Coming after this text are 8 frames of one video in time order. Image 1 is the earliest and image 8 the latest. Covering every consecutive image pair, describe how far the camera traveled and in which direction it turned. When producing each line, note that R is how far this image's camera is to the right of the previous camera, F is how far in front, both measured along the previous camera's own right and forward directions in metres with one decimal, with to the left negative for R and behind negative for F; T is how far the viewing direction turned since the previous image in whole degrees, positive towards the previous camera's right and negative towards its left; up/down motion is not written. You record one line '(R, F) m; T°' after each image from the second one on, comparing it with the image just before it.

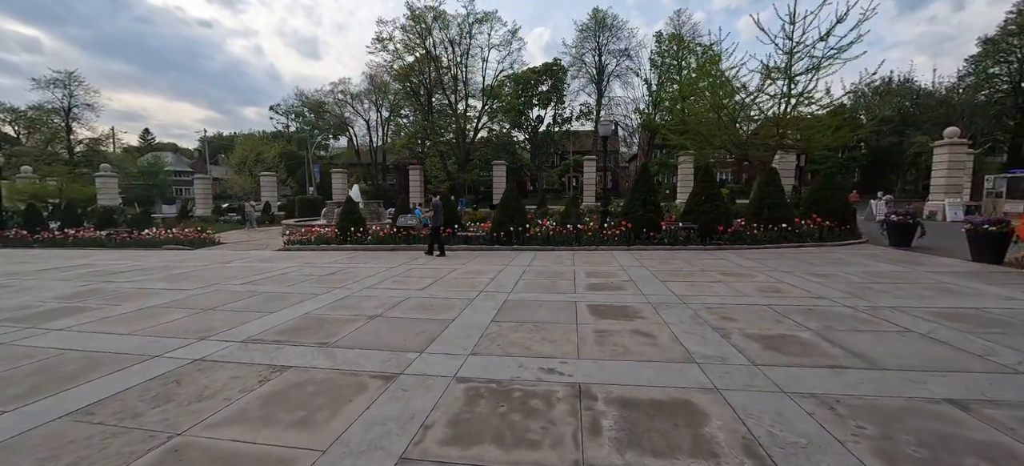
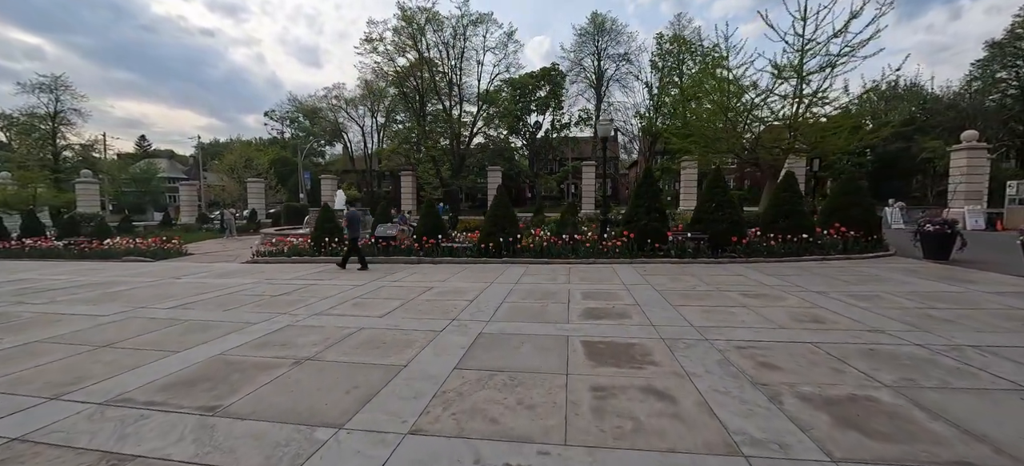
(+0.3, +1.2) m; 0°
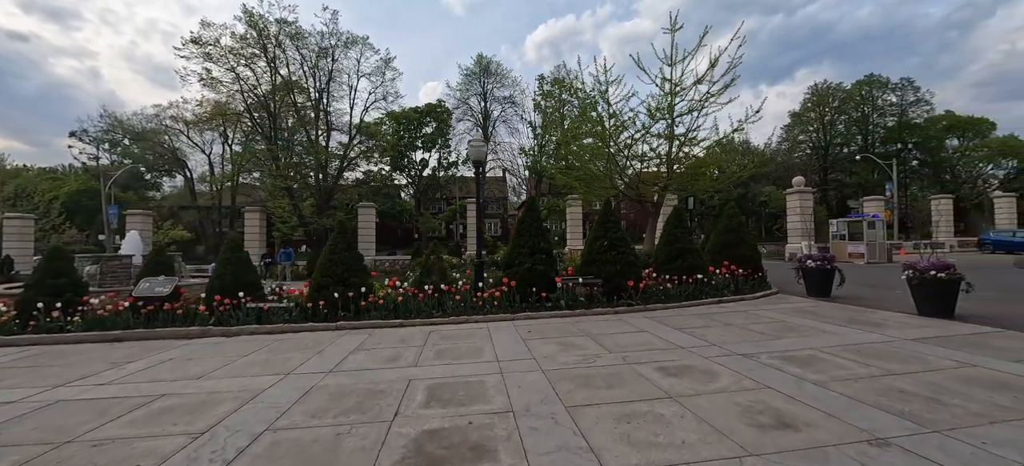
(+1.1, +2.5) m; +16°
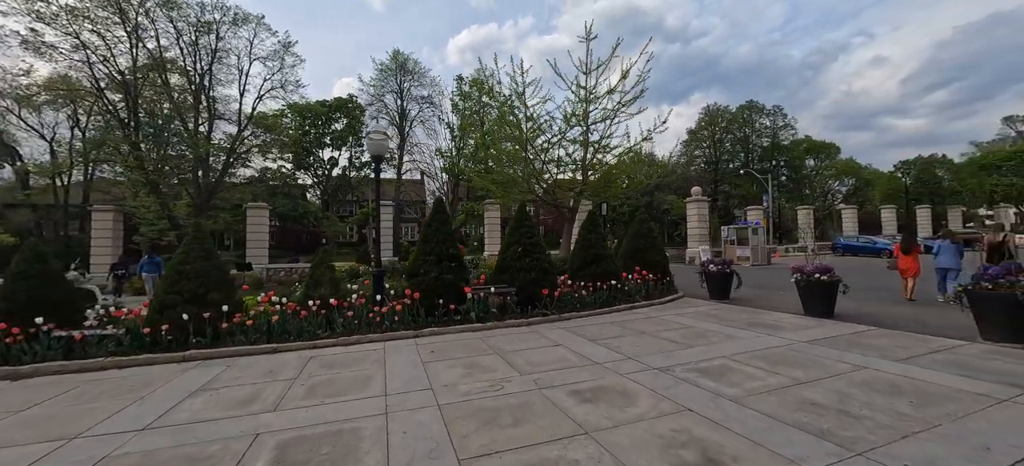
(+0.3, +0.7) m; +12°
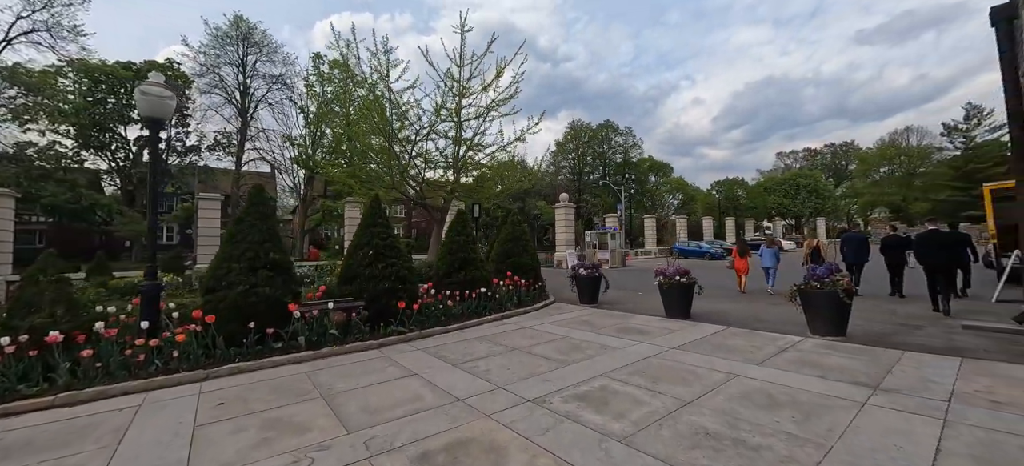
(+0.4, +1.0) m; +19°
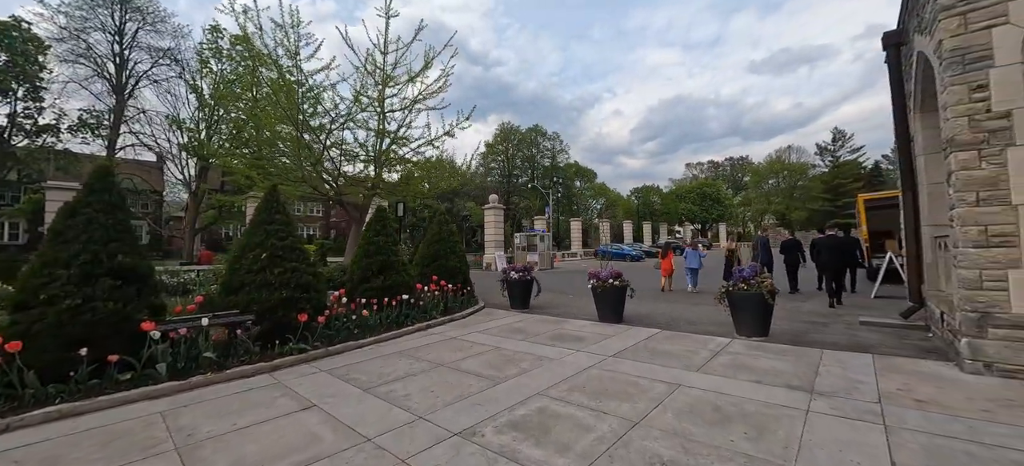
(0.0, +0.5) m; +11°
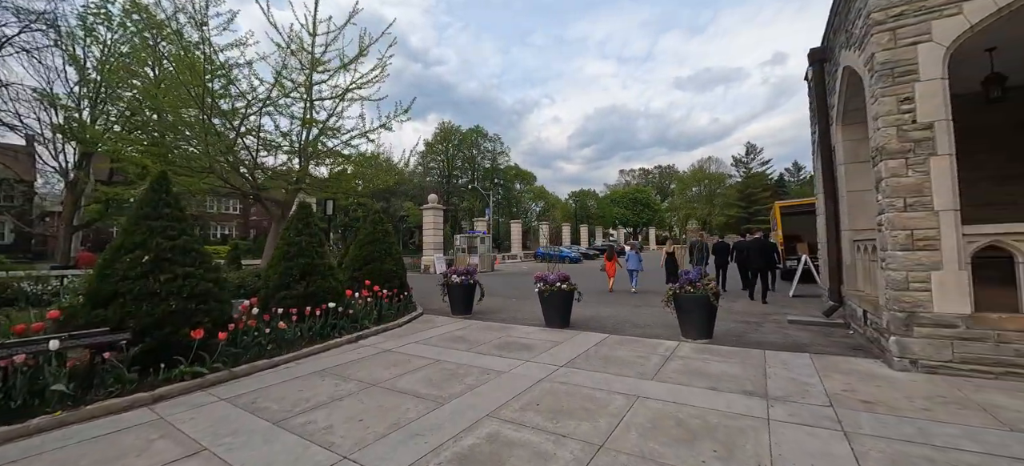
(-0.1, +0.4) m; +9°
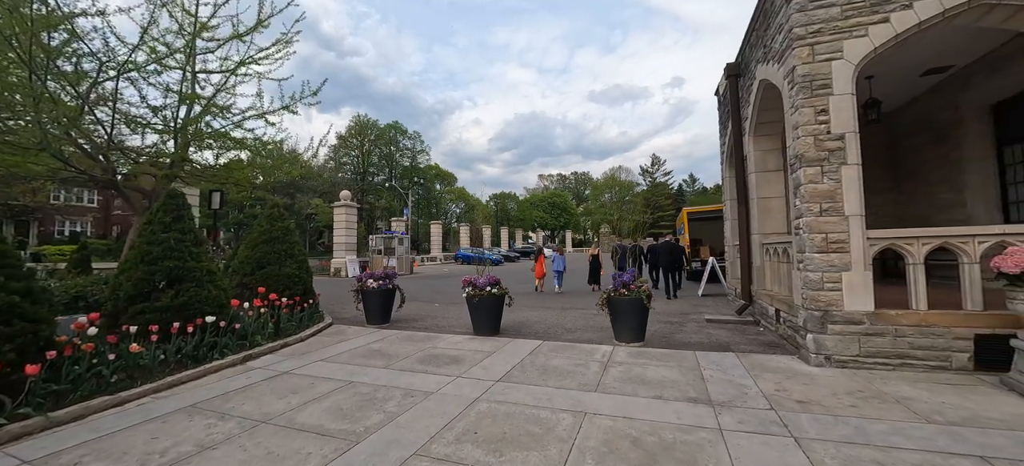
(-0.1, +0.4) m; +12°
